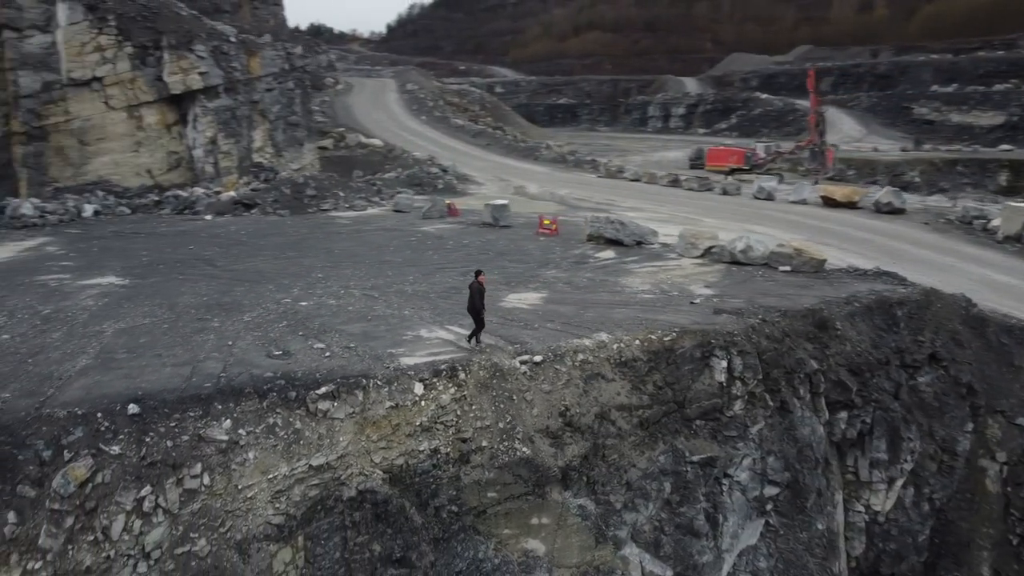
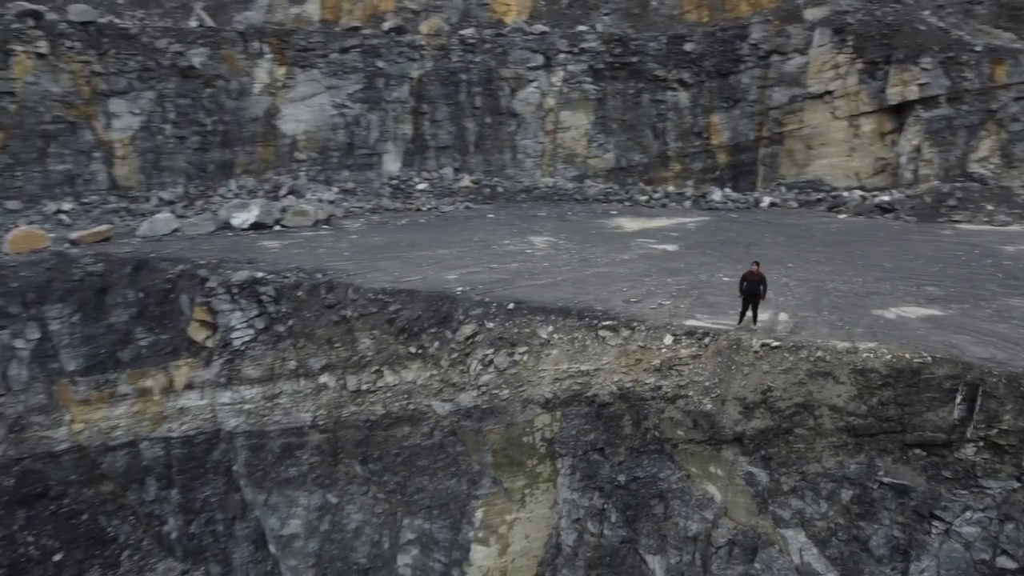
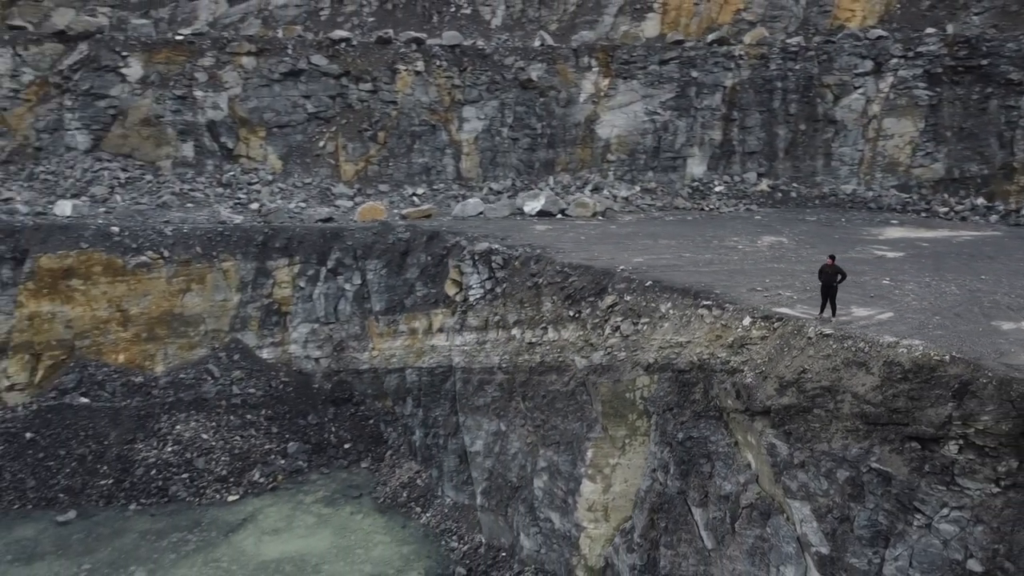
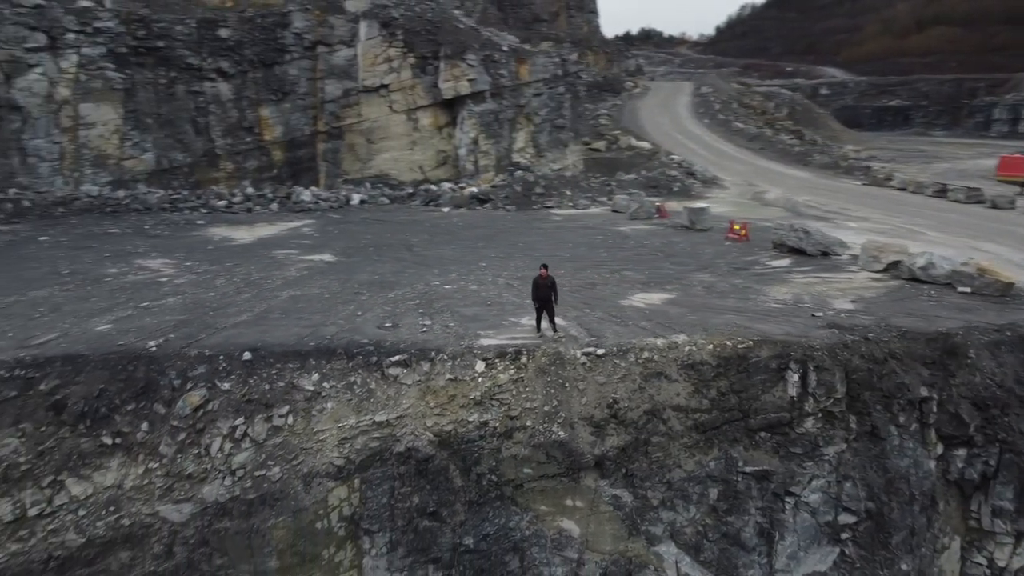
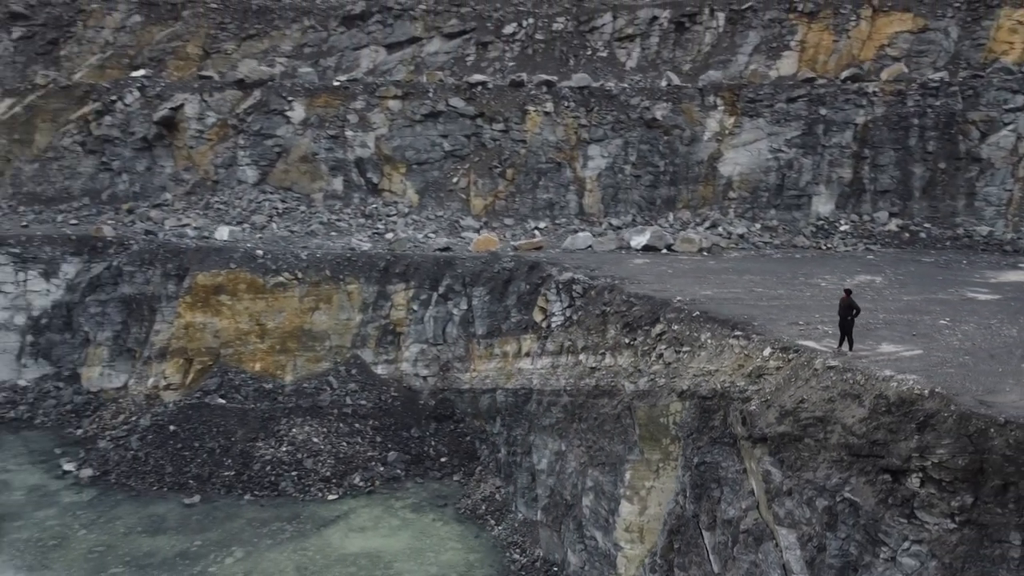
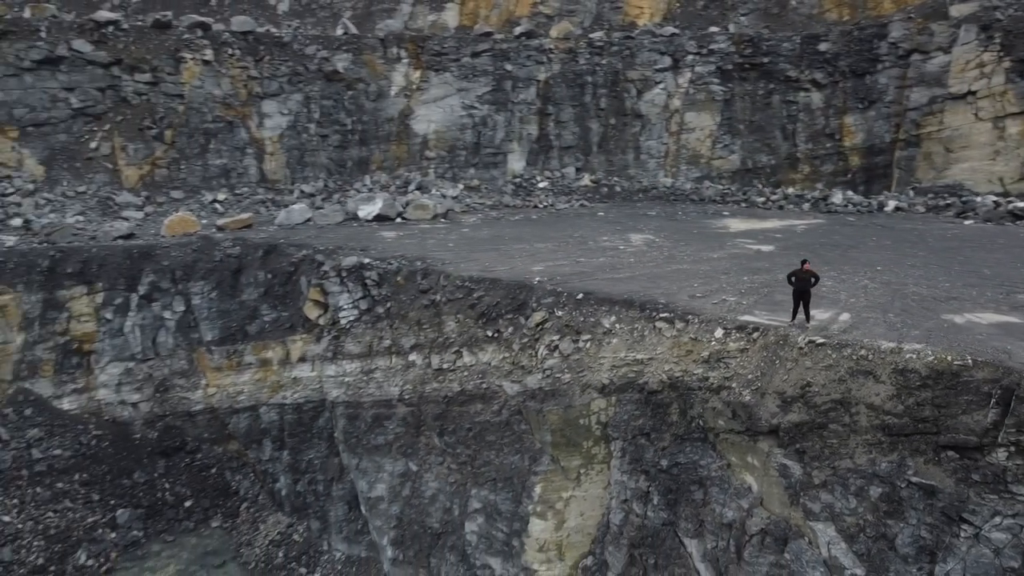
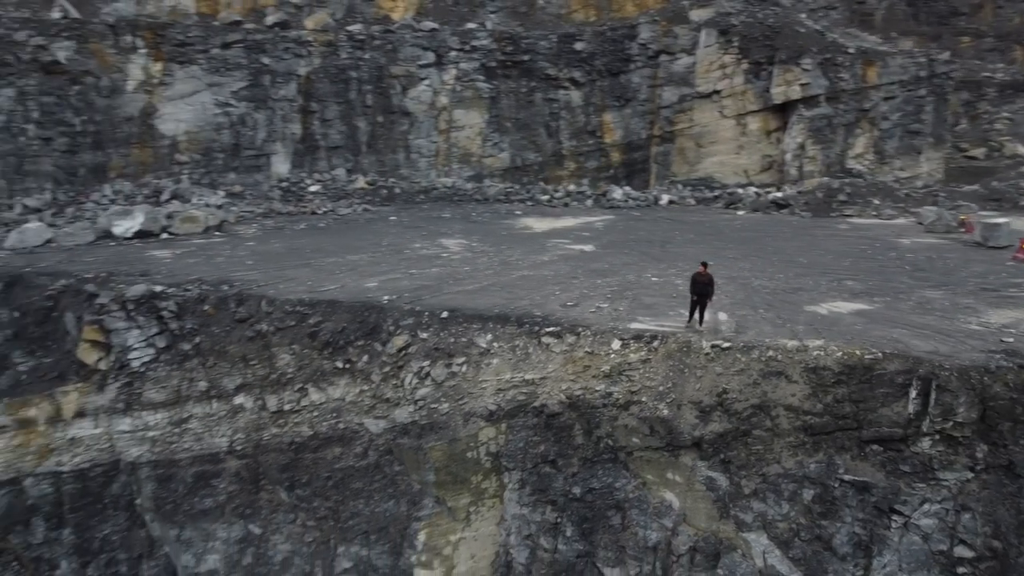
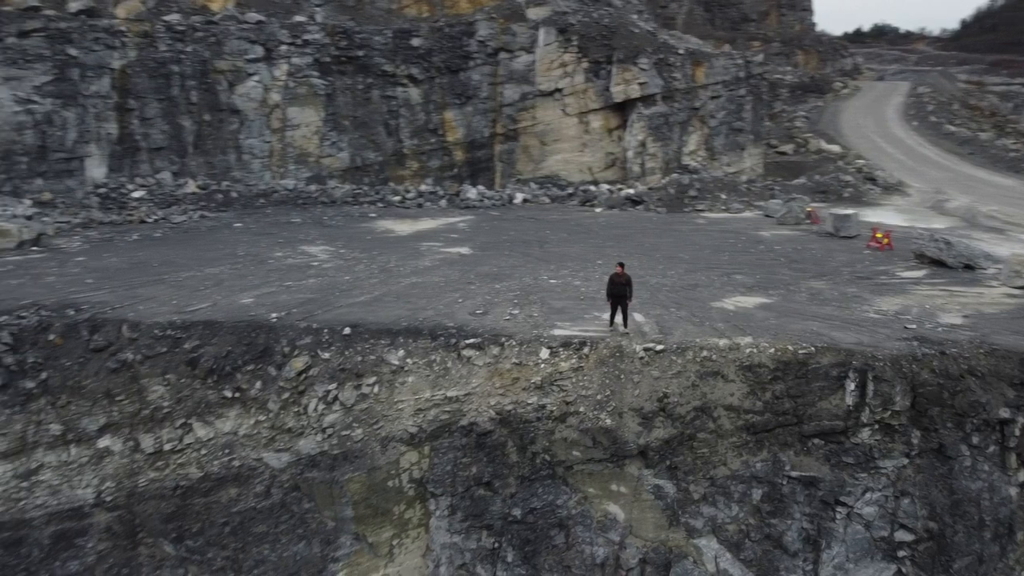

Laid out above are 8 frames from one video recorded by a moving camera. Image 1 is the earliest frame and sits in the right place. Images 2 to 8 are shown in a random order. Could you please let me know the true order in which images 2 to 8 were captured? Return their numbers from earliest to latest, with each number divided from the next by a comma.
4, 8, 7, 2, 6, 3, 5
